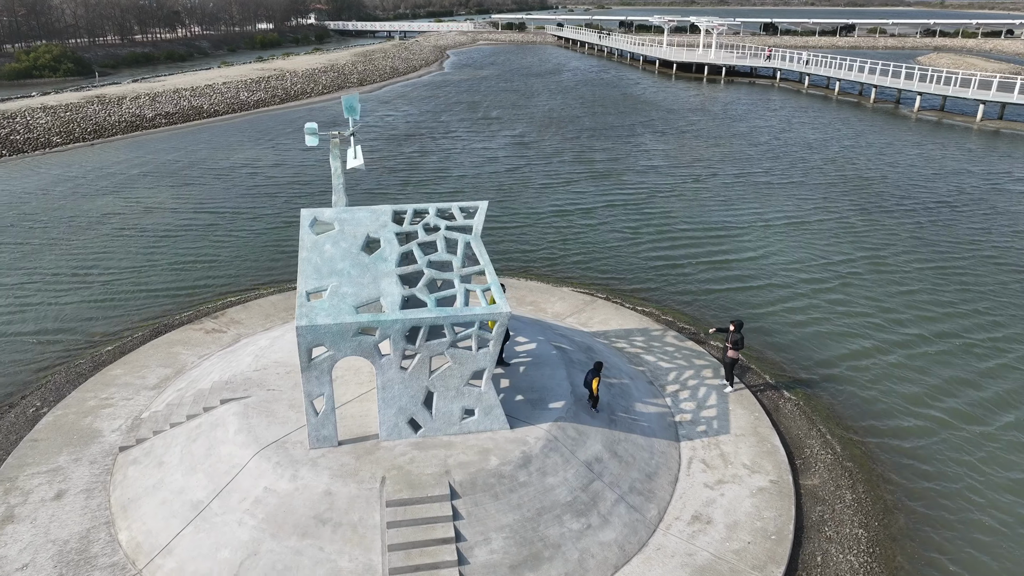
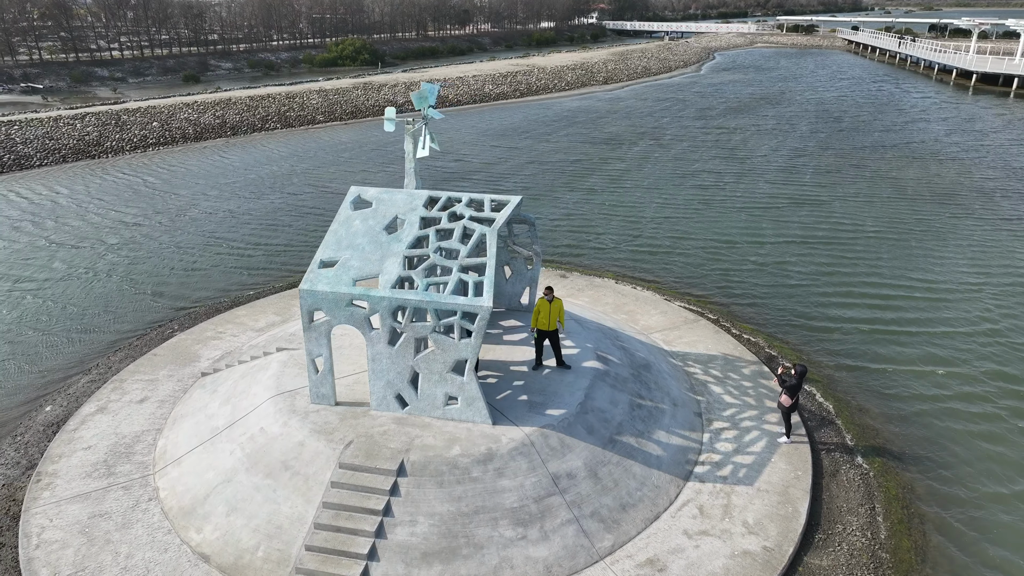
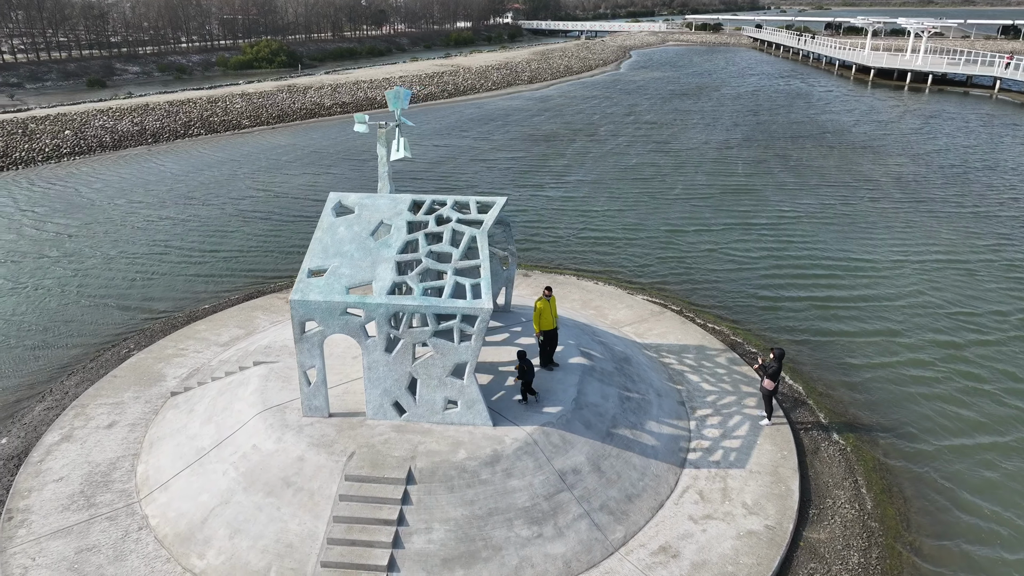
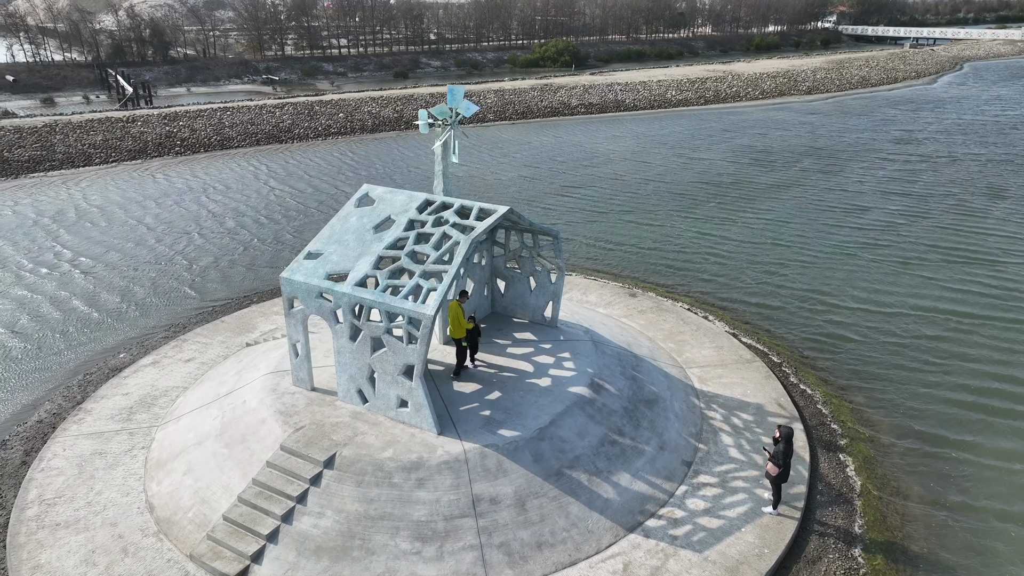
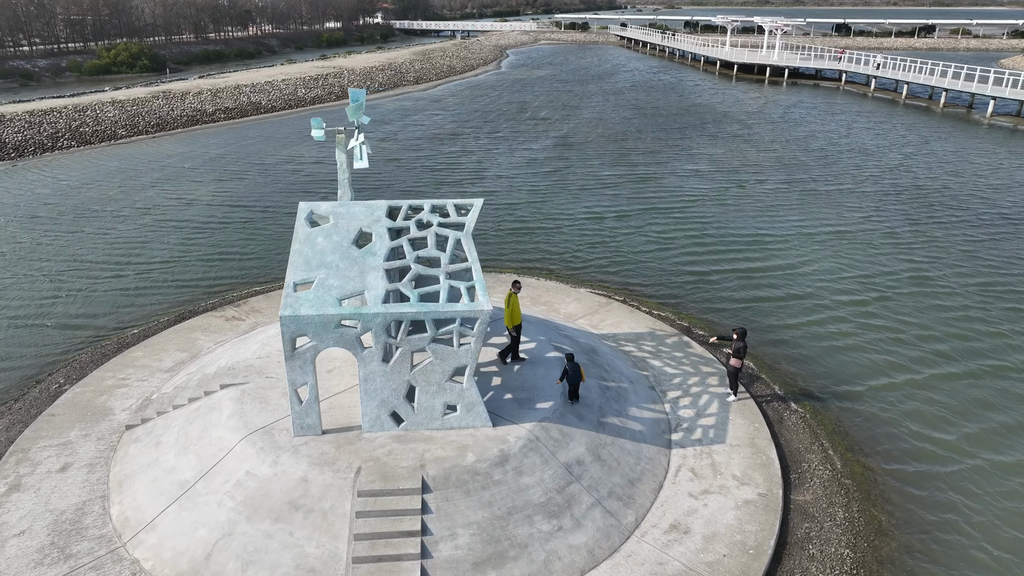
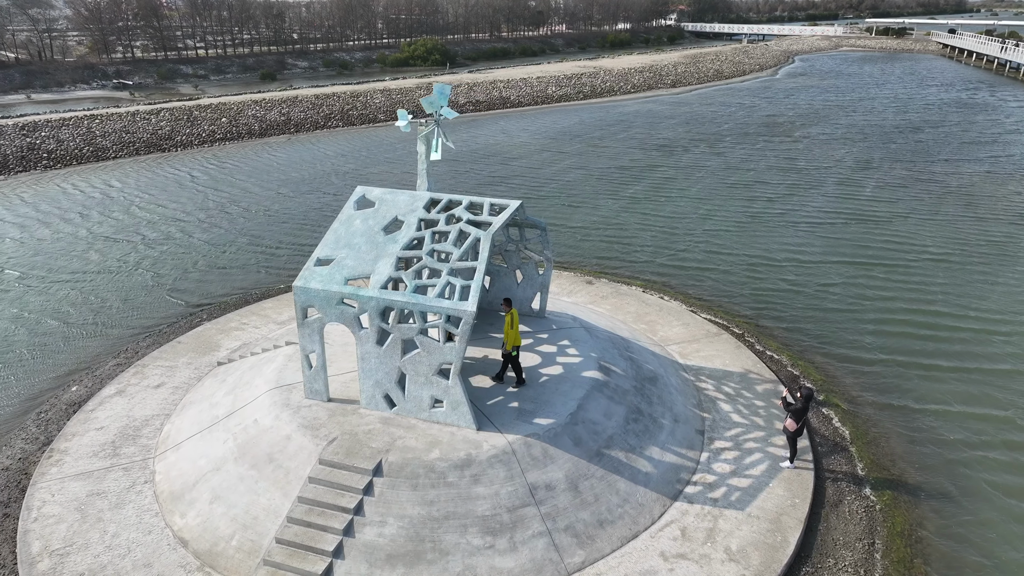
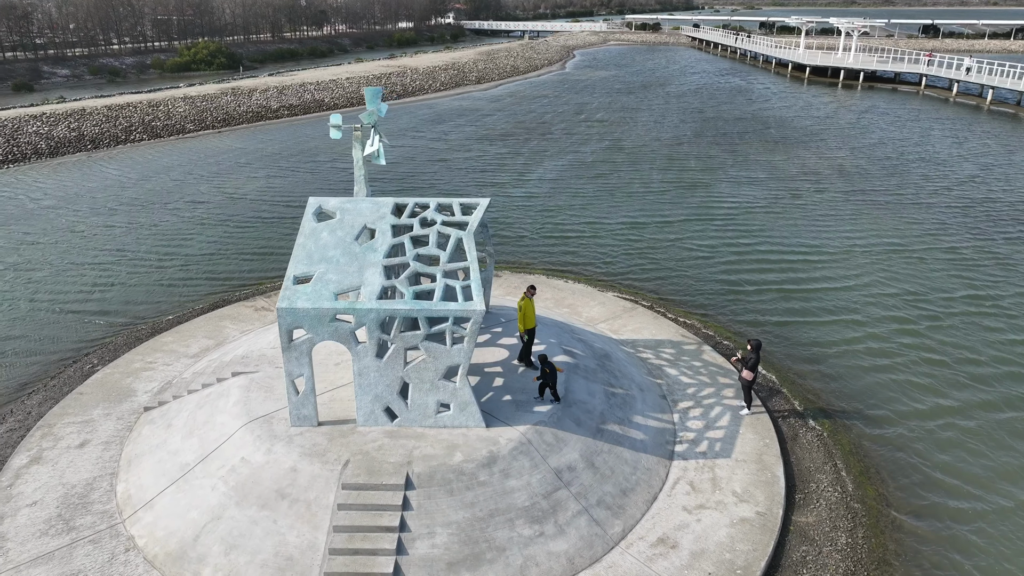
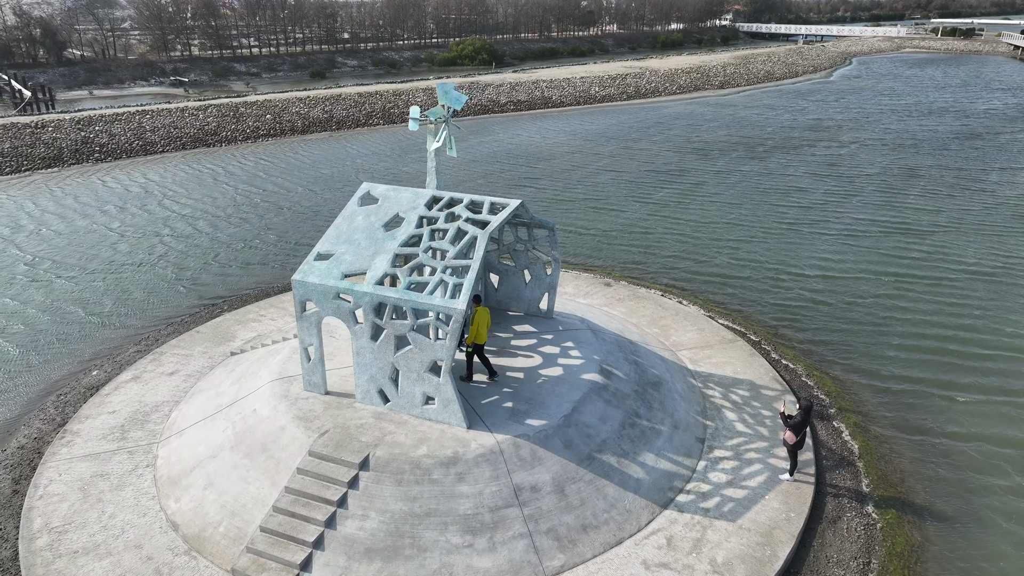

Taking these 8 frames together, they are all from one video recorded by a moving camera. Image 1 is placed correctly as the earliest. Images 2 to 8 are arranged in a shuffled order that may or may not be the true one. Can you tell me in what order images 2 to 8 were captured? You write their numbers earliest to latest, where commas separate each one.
5, 7, 3, 2, 6, 8, 4
